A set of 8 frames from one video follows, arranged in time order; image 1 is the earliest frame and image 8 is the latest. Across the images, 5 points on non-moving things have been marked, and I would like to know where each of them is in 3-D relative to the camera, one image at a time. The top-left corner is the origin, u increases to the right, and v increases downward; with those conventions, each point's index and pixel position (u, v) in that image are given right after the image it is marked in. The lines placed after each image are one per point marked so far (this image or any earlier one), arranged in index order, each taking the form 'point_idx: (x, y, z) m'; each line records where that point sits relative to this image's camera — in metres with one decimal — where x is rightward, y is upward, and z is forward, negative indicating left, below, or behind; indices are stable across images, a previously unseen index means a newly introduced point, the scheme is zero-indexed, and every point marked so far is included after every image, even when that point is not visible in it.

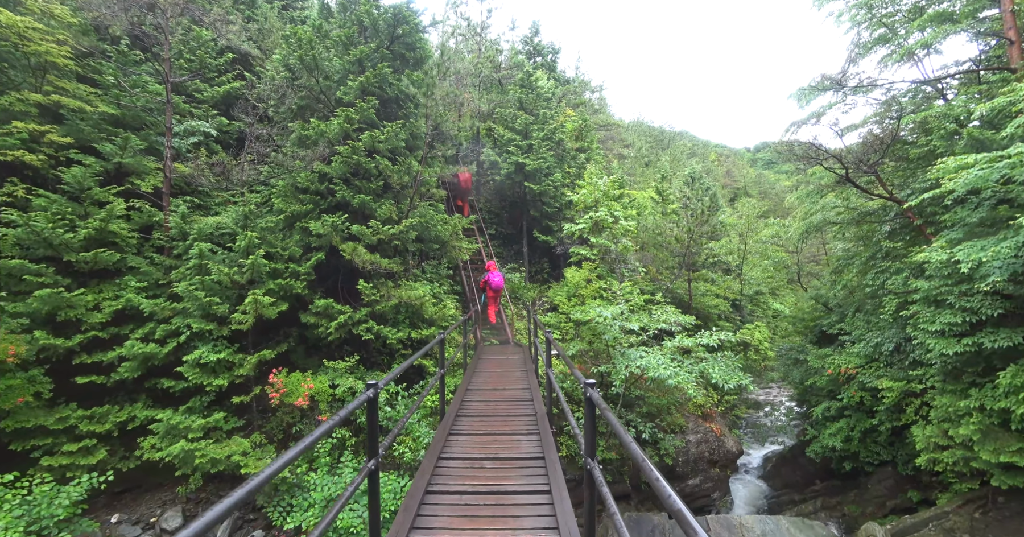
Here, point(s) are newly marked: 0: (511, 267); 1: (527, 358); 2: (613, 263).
0: (-0.2, +0.1, +12.7) m
1: (+0.2, -1.6, +7.4) m
2: (+2.6, +0.2, +10.2) m
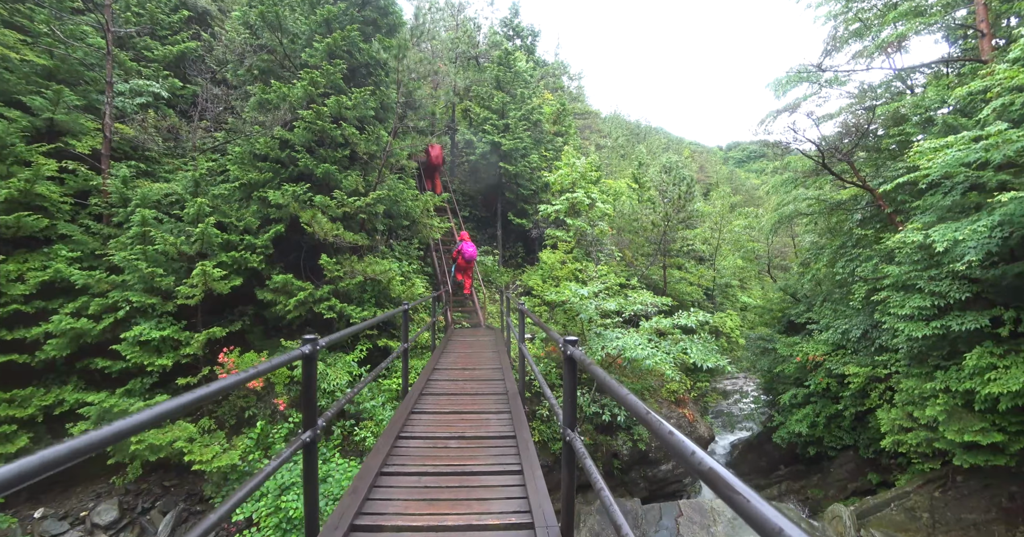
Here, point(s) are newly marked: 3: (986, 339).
0: (-0.9, +0.6, +12.3) m
1: (-0.2, -1.2, +7.1) m
2: (+1.9, +0.6, +9.9) m
3: (+7.4, -1.1, +6.2) m
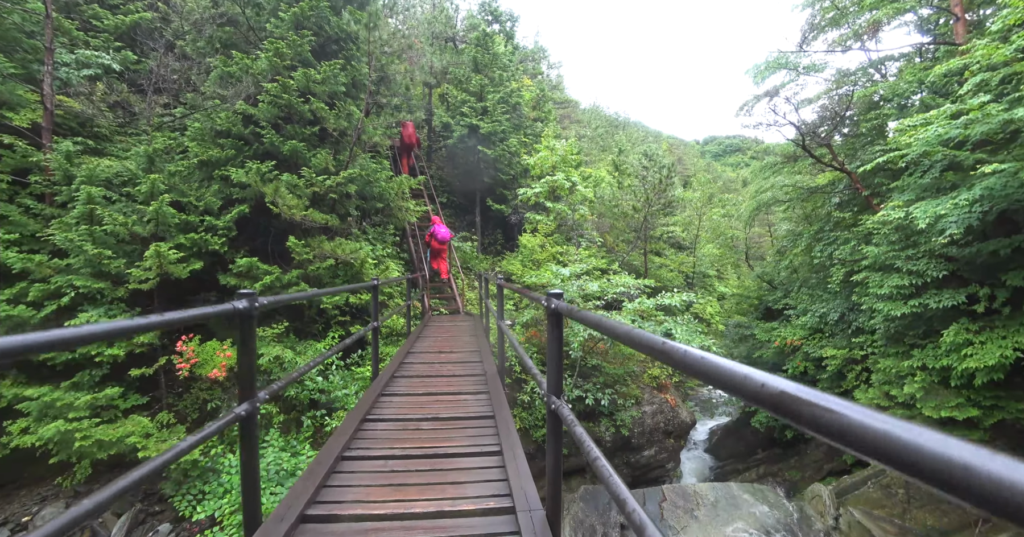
0: (-1.5, +1.0, +12.0) m
1: (-0.6, -0.9, +6.8) m
2: (+1.5, +0.9, +9.8) m
3: (+7.1, -0.8, +6.2) m
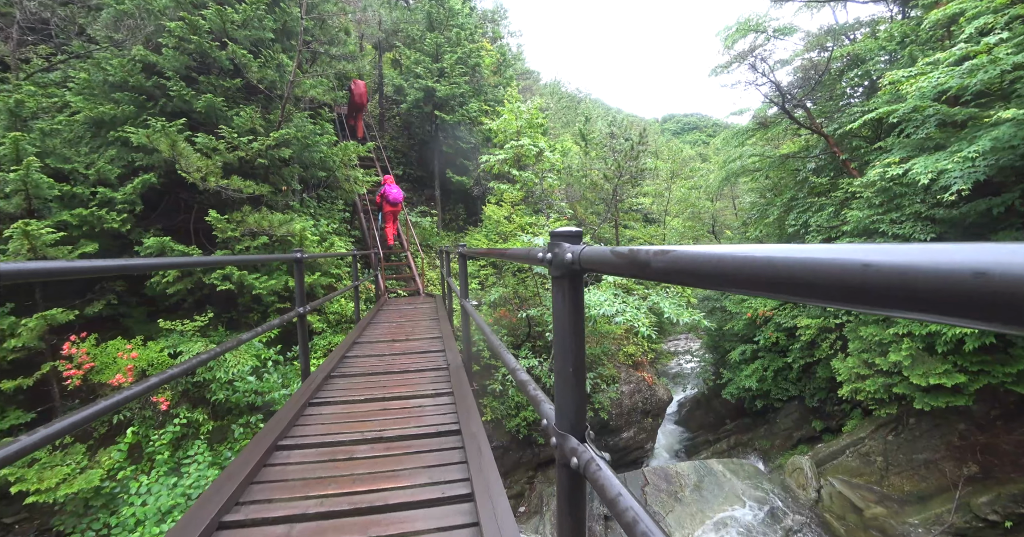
0: (-2.4, +1.6, +11.0) m
1: (-1.1, -0.6, +6.0) m
2: (+0.7, +1.5, +9.0) m
3: (+6.6, -0.2, +6.1) m
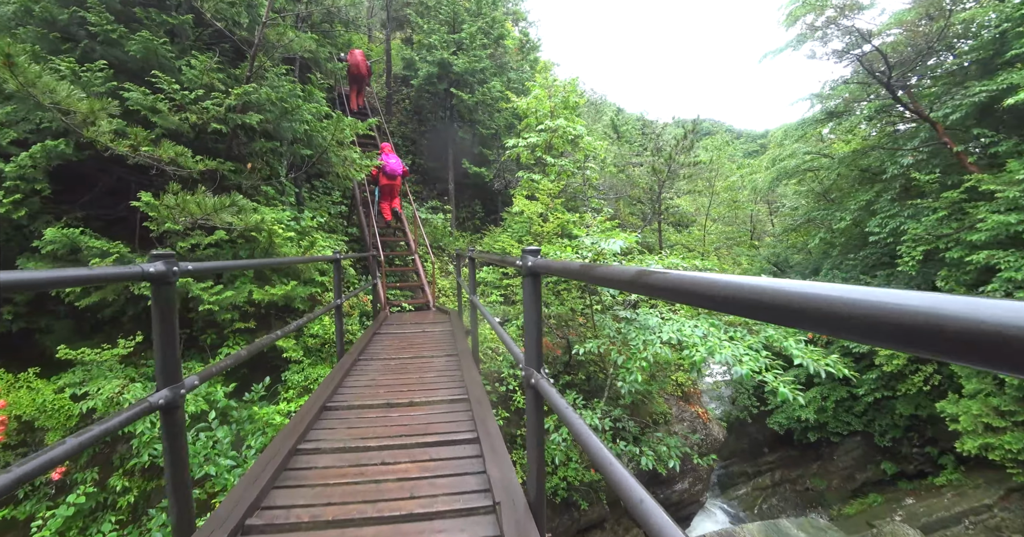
0: (-1.9, +1.4, +9.5) m
1: (-0.6, -0.7, +4.5) m
2: (+1.2, +1.3, +7.5) m
3: (+7.1, -0.5, +4.5) m
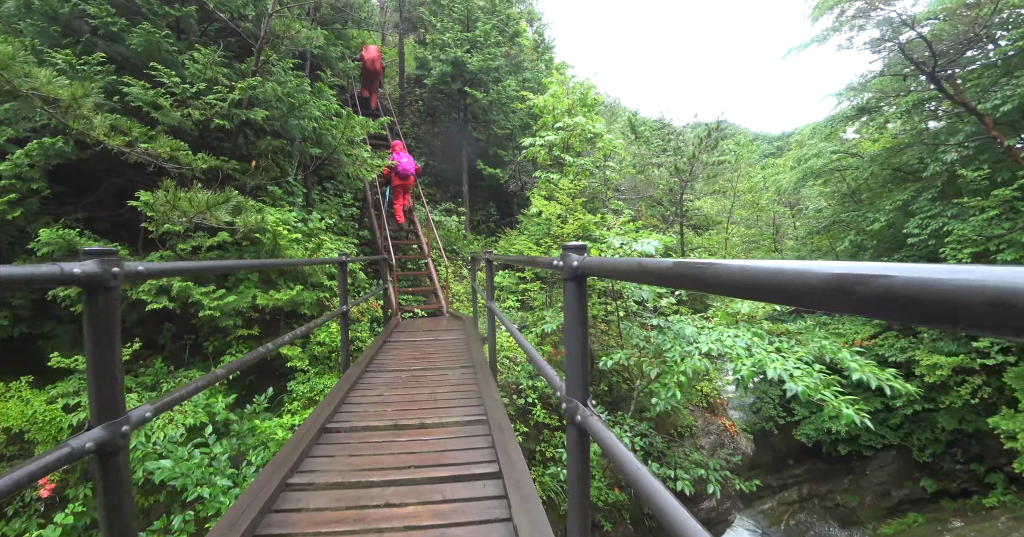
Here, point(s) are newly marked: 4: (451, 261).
0: (-1.5, +1.4, +9.2) m
1: (-0.4, -0.7, +4.2) m
2: (+1.5, +1.3, +7.1) m
3: (+7.3, -0.5, +4.0) m
4: (-1.2, +0.1, +8.0) m
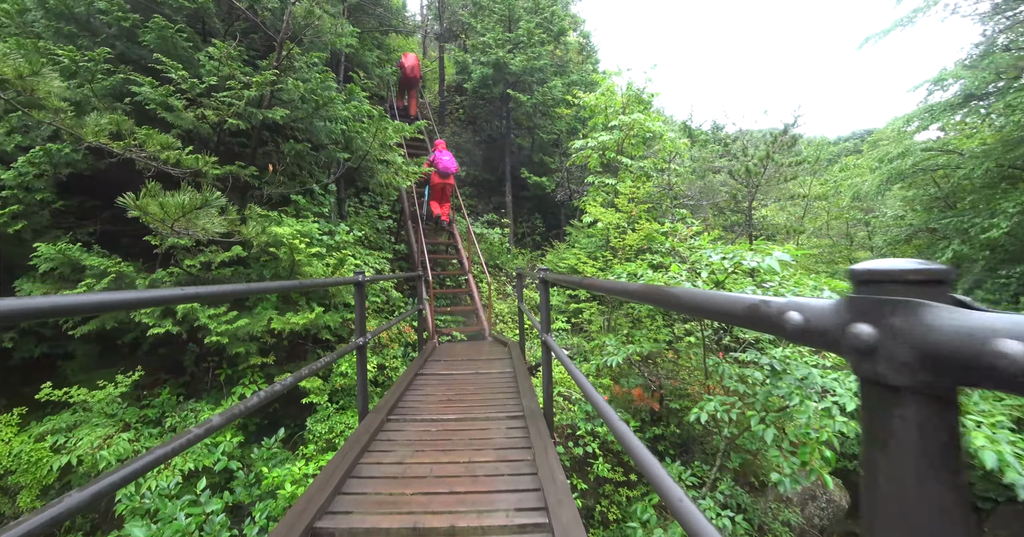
0: (-0.6, +1.0, +8.7) m
1: (+0.1, -0.9, +3.5) m
2: (+2.3, +1.0, +6.3) m
3: (+7.7, -0.7, +2.5) m
4: (-0.4, -0.1, +7.4) m
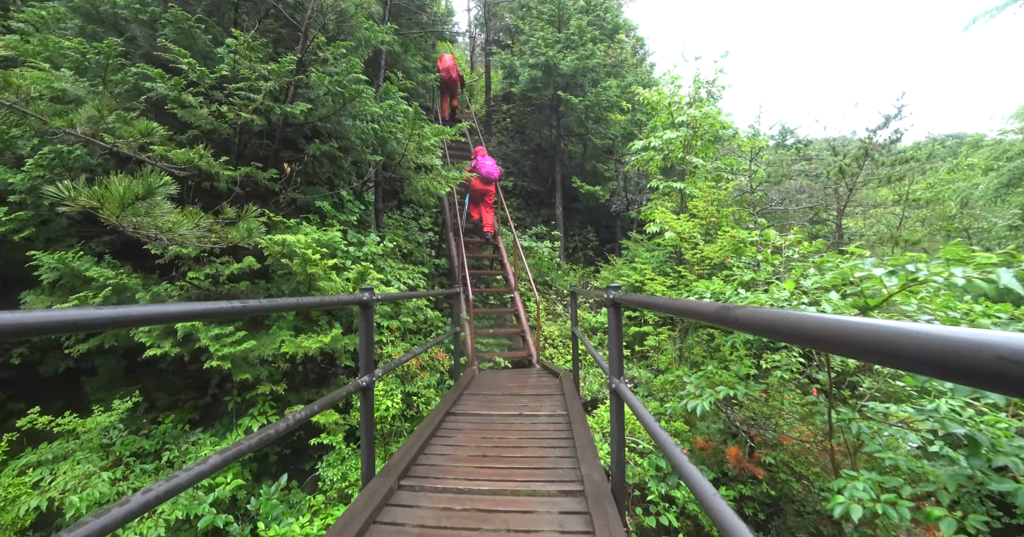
0: (+0.4, +0.7, +8.1) m
1: (+0.4, -1.0, +2.7) m
2: (+3.0, +0.8, +5.4) m
3: (+7.9, -0.8, +0.9) m
4: (+0.4, -0.4, +6.7) m
